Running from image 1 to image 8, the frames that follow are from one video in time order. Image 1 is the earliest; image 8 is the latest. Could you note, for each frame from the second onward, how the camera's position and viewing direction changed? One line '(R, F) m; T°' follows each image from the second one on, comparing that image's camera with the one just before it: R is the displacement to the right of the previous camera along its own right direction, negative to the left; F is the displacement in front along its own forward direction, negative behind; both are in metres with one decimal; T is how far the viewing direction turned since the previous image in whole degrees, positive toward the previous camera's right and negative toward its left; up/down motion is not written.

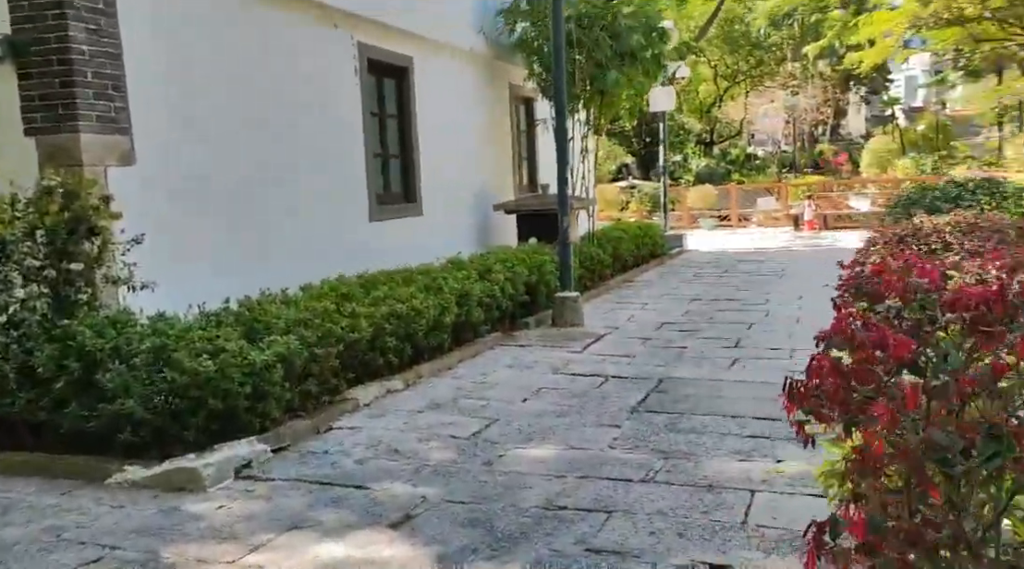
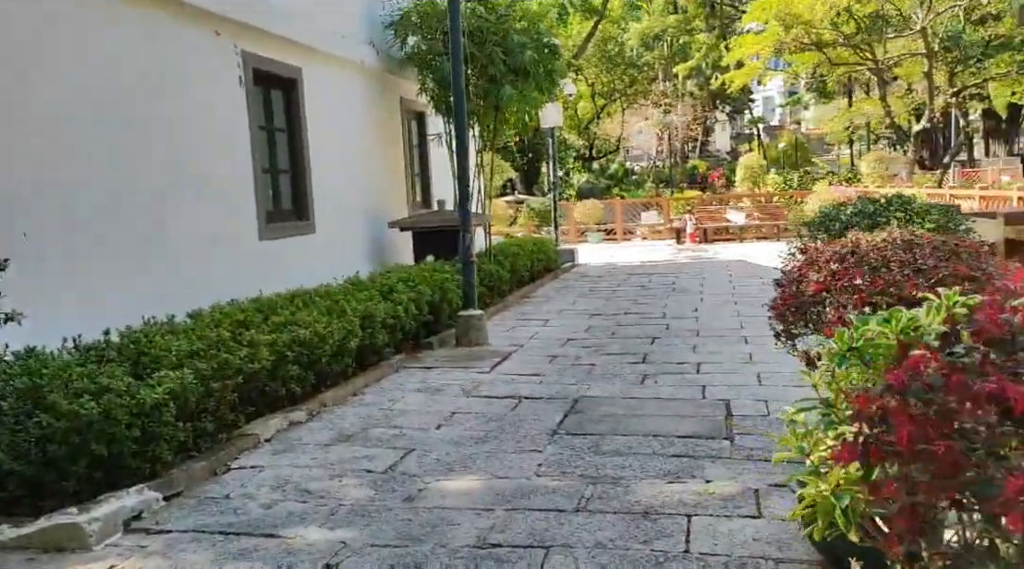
(-0.1, +0.2) m; +7°
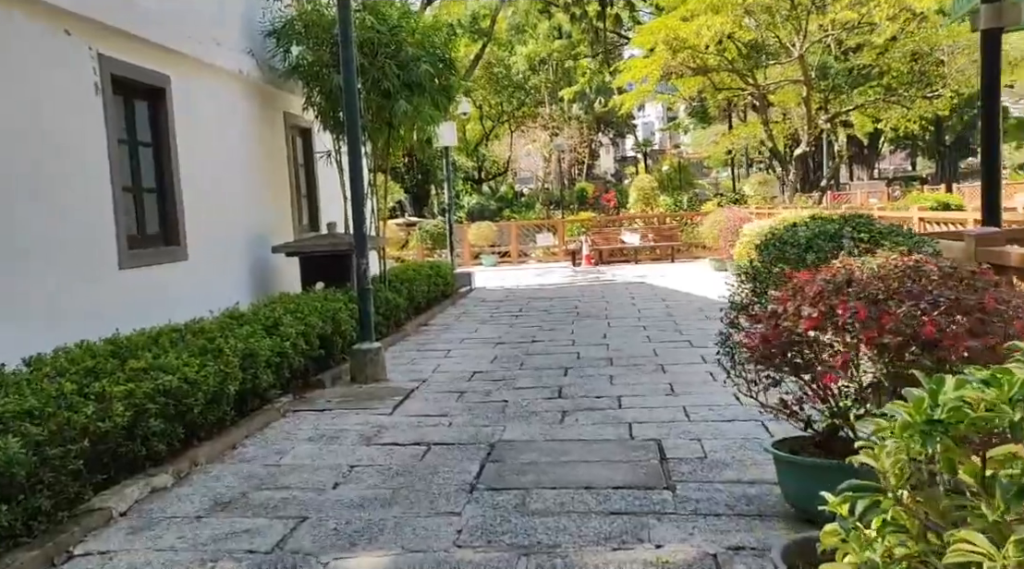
(-0.1, +0.5) m; +7°
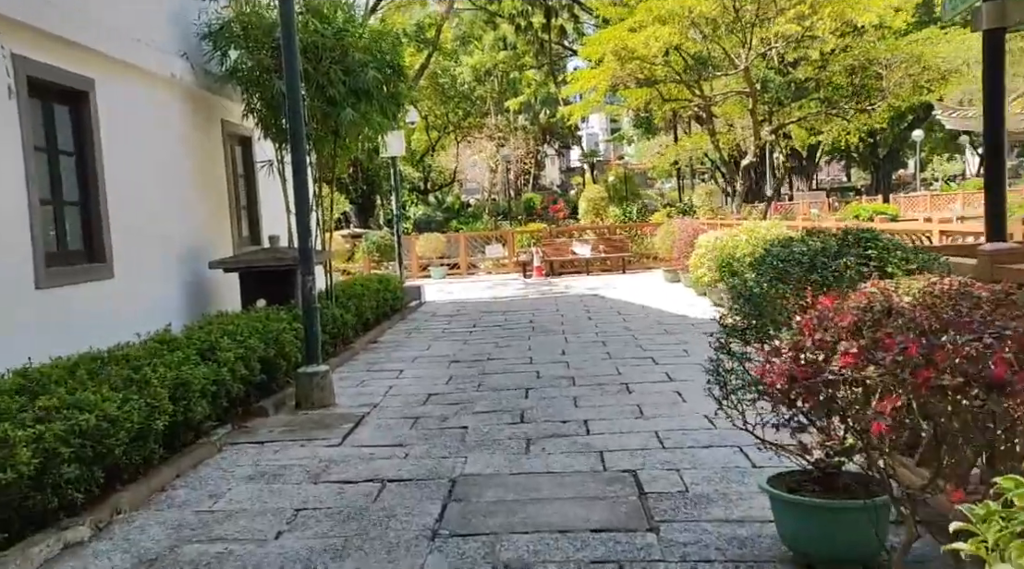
(-0.1, +0.4) m; +3°
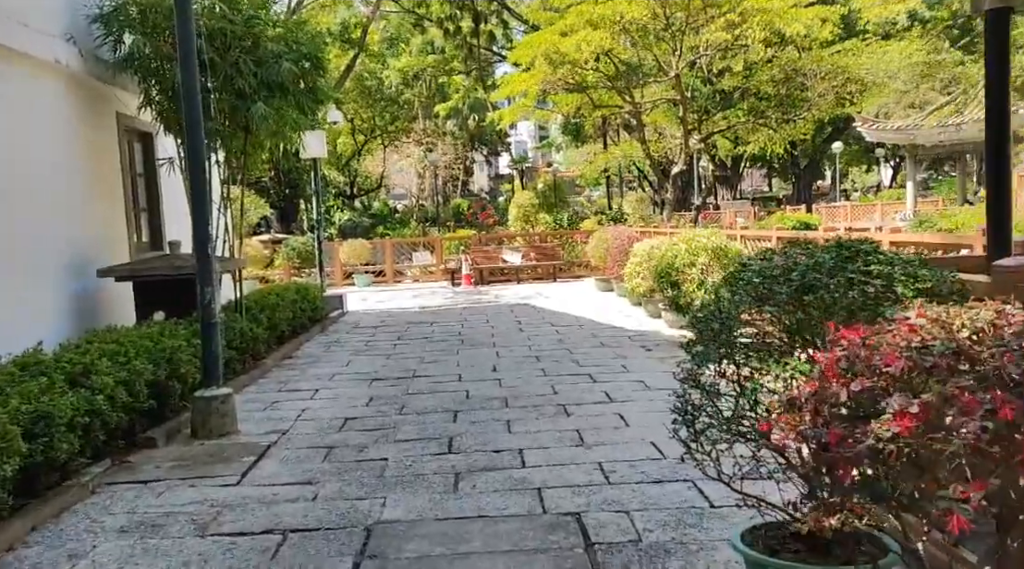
(0.0, +0.5) m; +4°
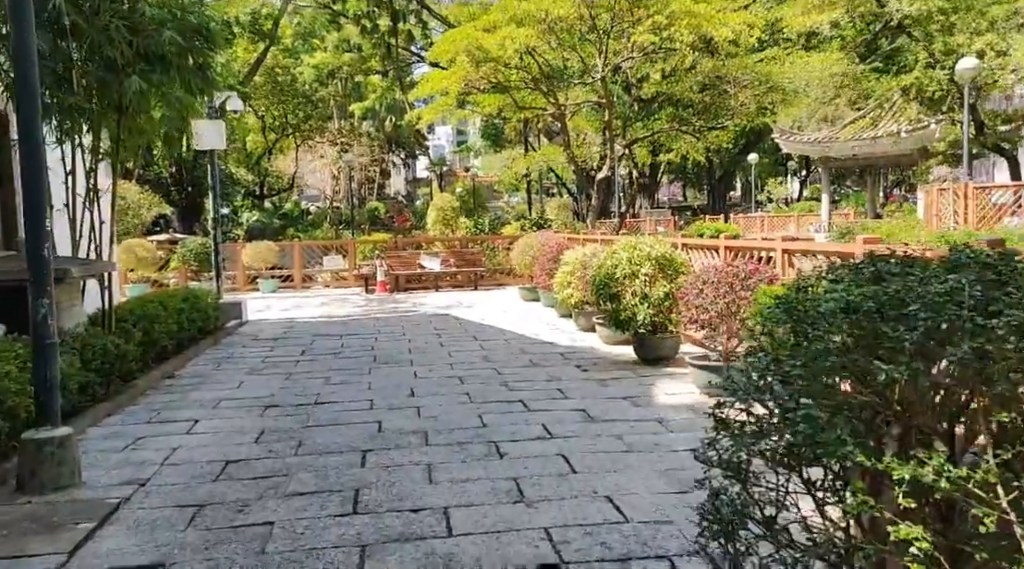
(0.0, +0.9) m; +5°
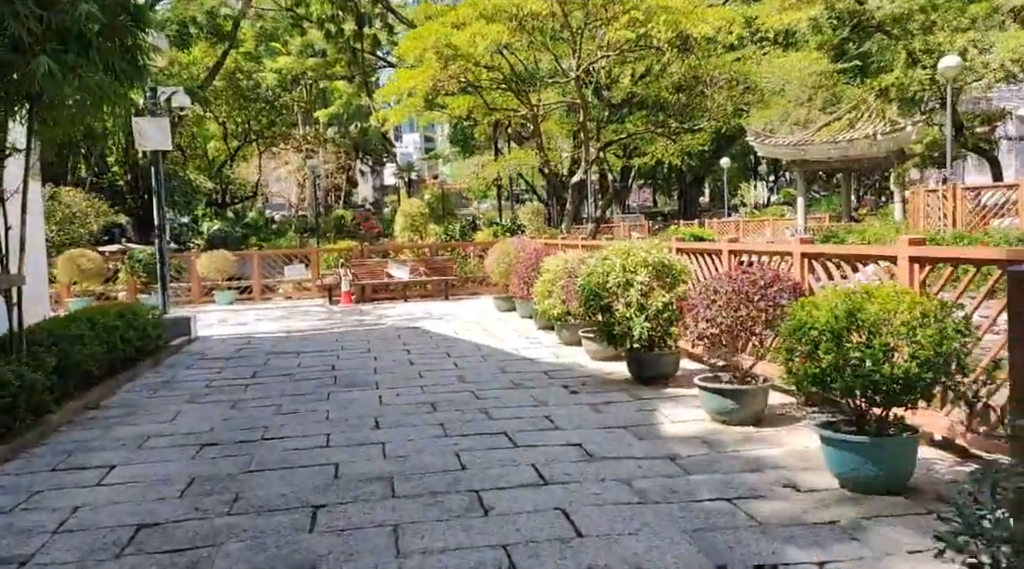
(-0.1, +0.8) m; +2°
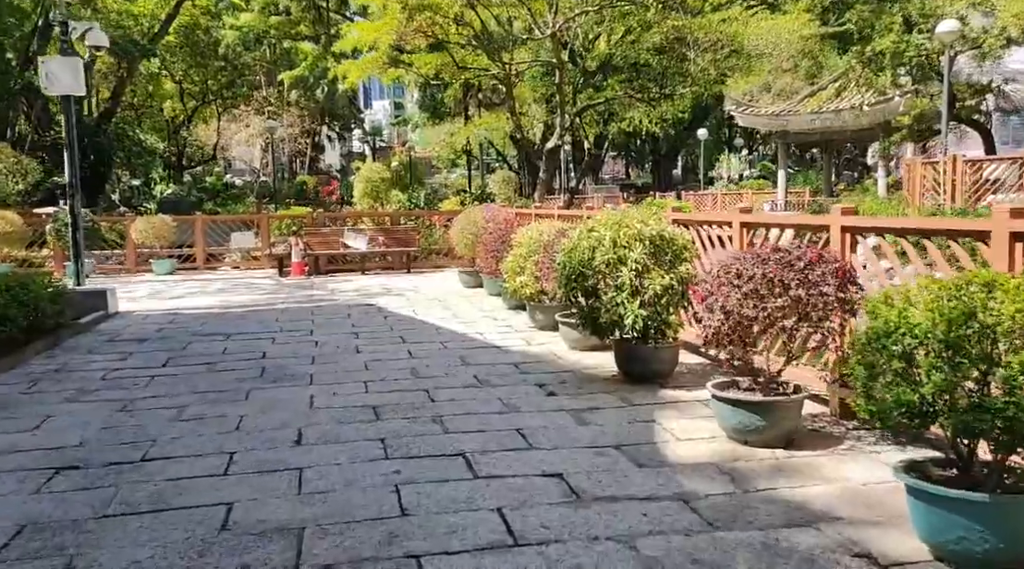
(0.0, +1.2) m; +2°
